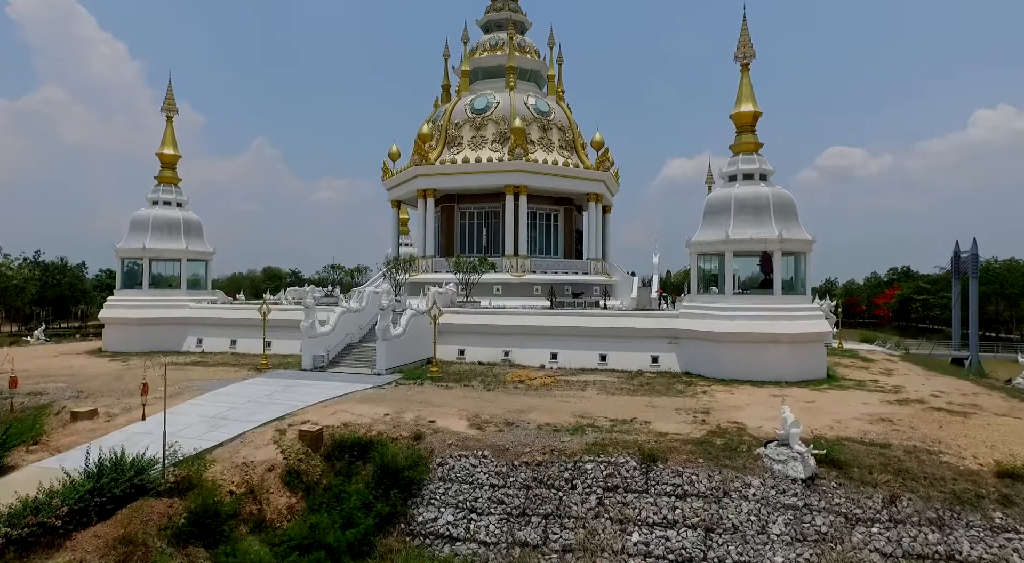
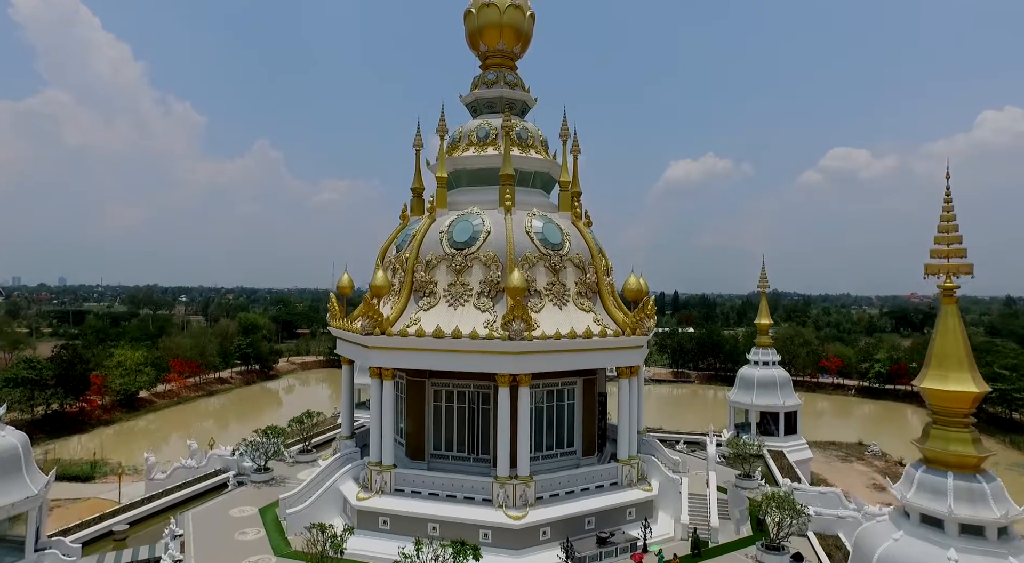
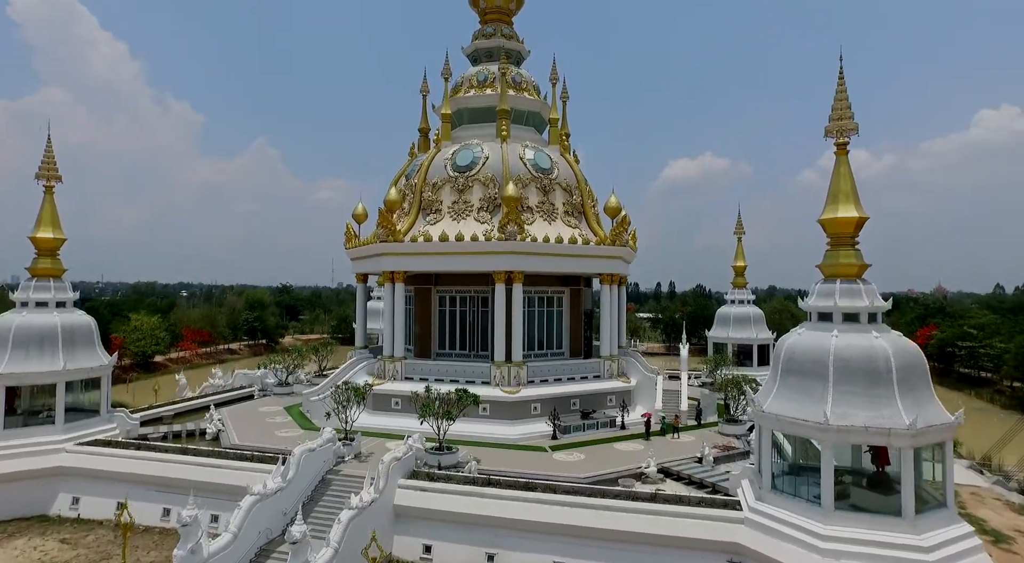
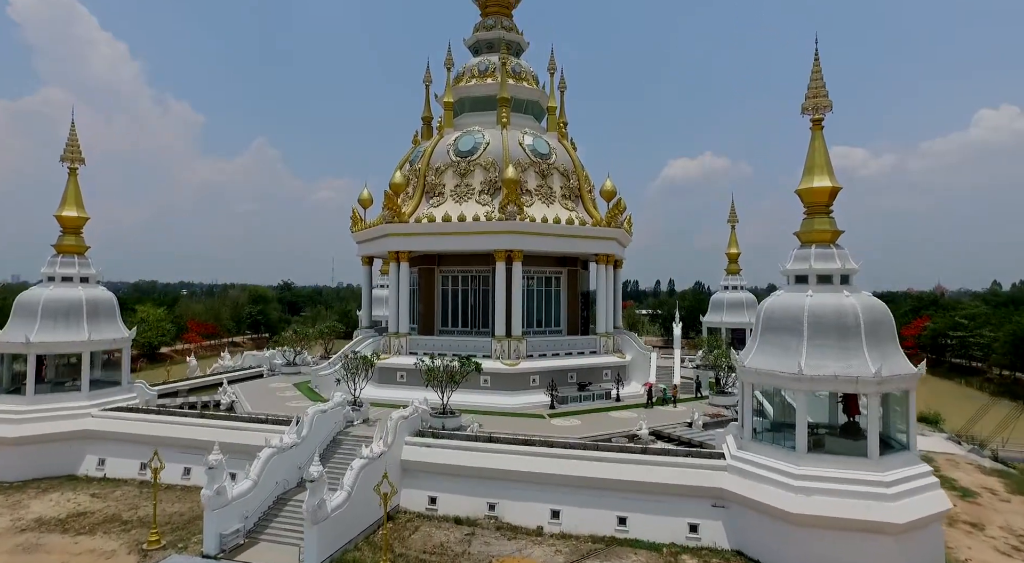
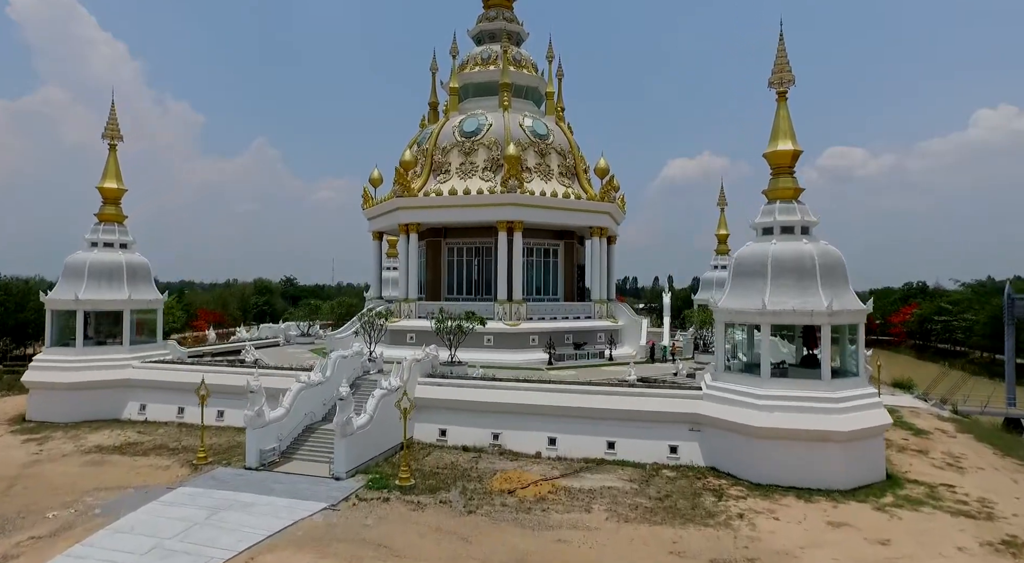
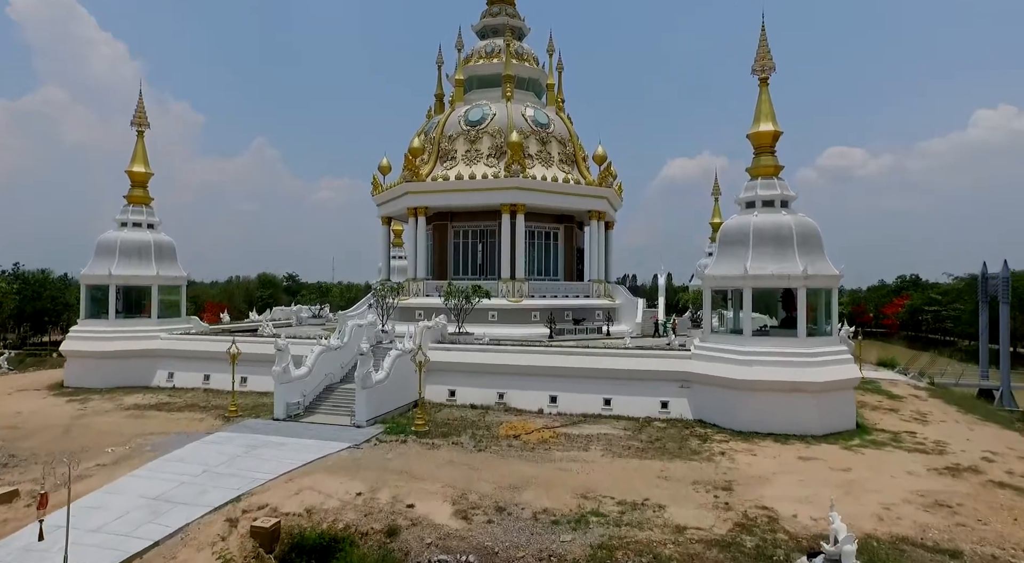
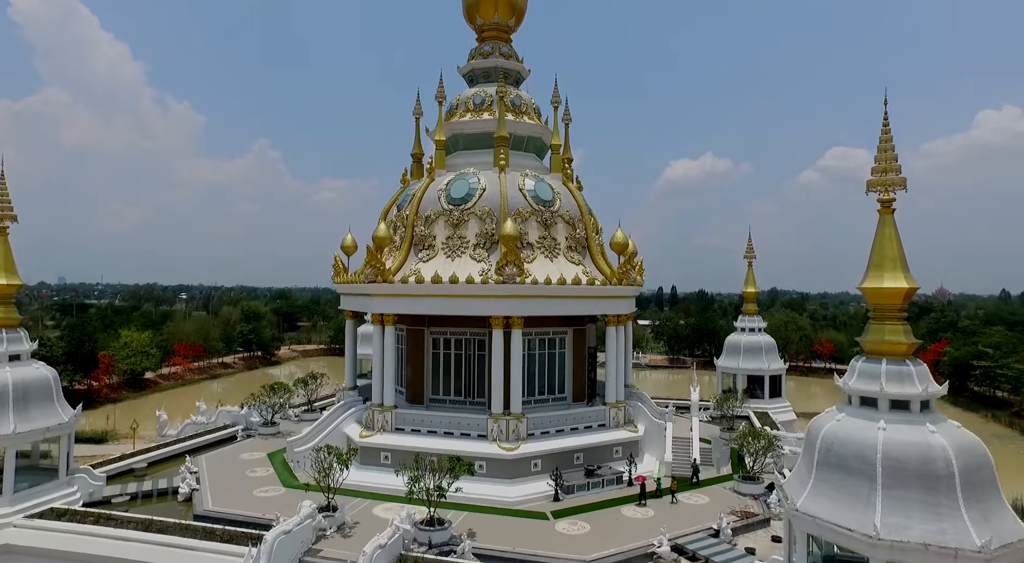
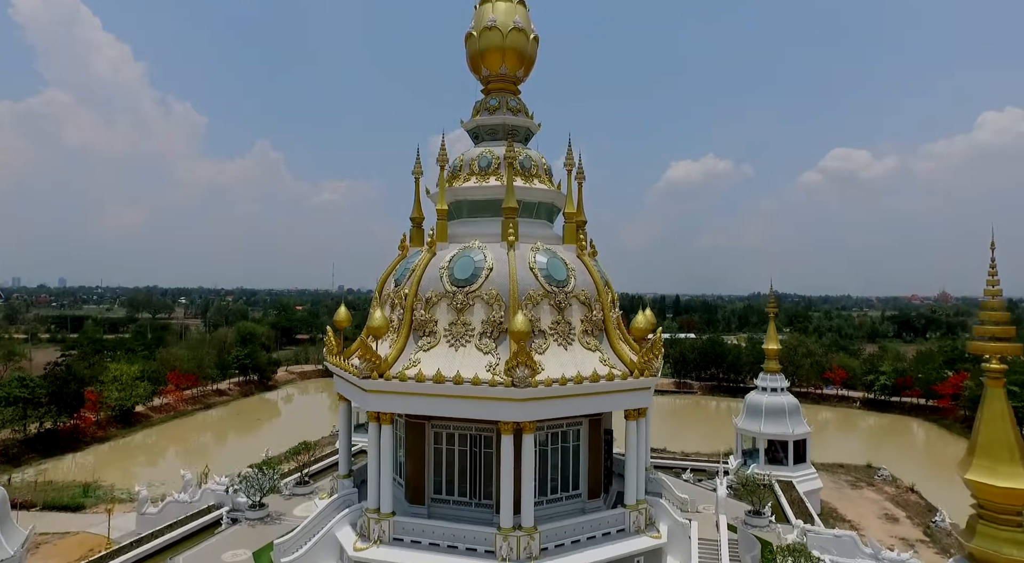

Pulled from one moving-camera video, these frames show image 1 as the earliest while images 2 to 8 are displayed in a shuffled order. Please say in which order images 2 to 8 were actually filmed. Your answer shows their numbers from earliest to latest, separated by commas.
6, 5, 4, 3, 7, 2, 8
